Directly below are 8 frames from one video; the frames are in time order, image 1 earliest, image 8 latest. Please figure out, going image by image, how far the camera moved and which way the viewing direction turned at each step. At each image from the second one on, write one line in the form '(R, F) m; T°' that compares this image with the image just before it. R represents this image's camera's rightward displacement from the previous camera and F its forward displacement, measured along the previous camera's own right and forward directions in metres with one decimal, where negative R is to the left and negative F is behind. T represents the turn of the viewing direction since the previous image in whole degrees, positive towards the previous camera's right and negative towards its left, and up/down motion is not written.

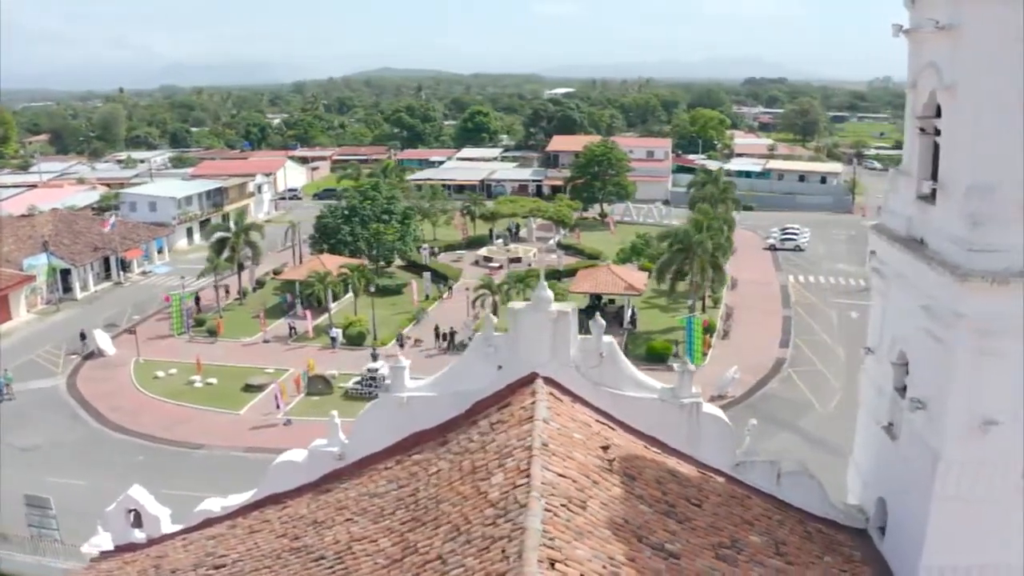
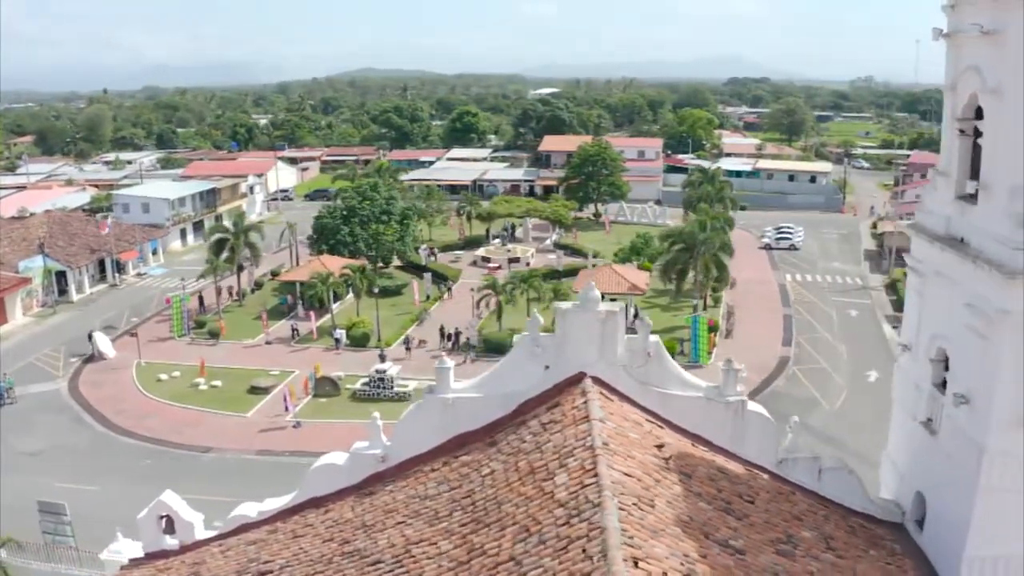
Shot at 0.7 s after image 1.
(-0.9, 0.0) m; +1°
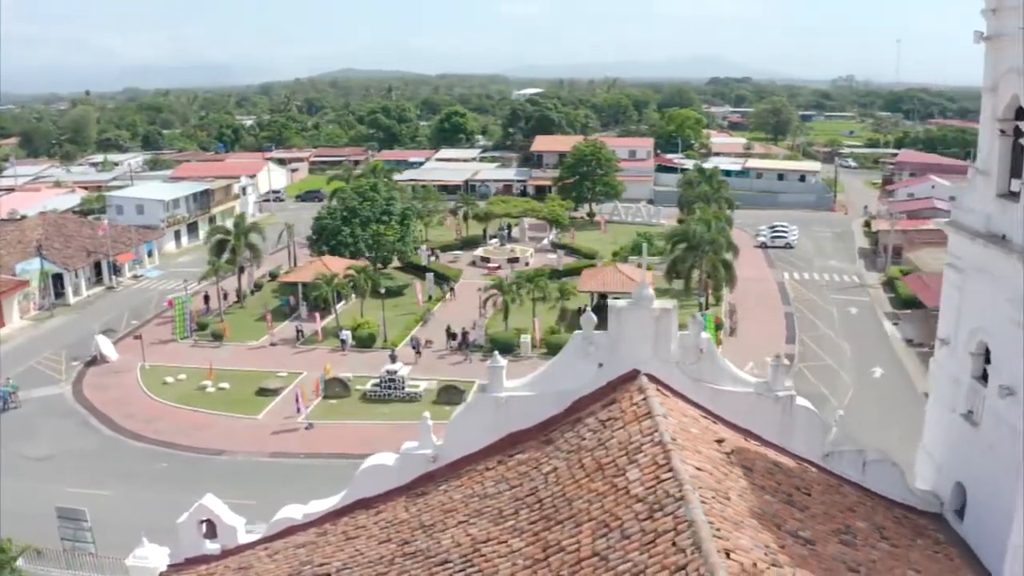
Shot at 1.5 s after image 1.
(-1.0, 0.0) m; +1°
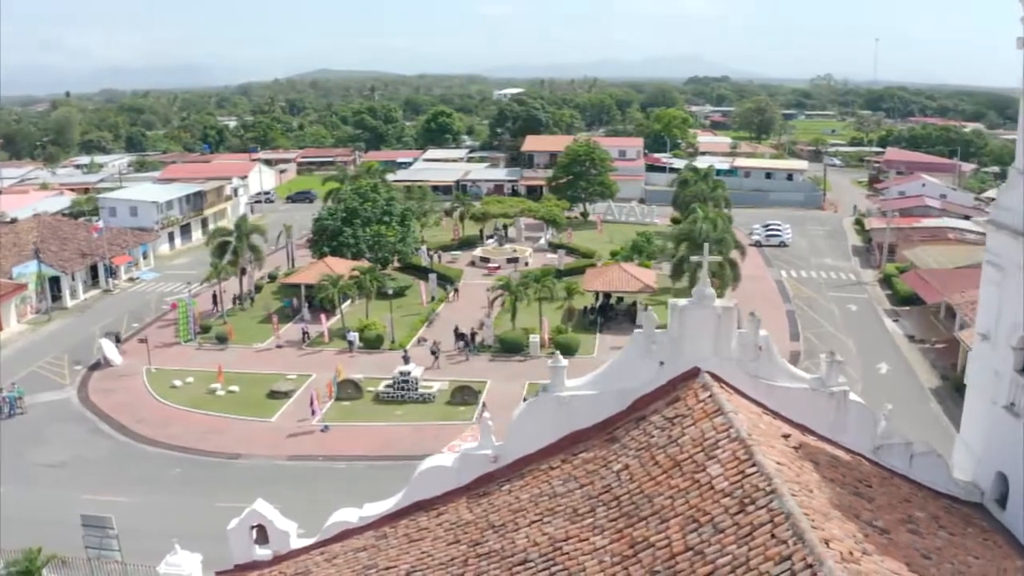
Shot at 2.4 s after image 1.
(-1.1, 0.0) m; +1°
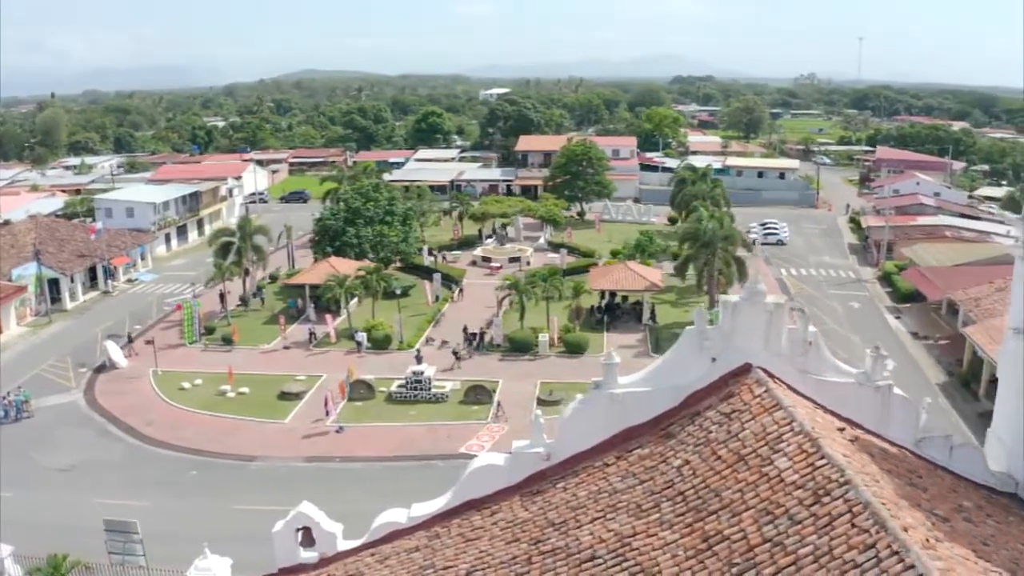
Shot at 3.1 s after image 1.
(-1.0, 0.0) m; +1°
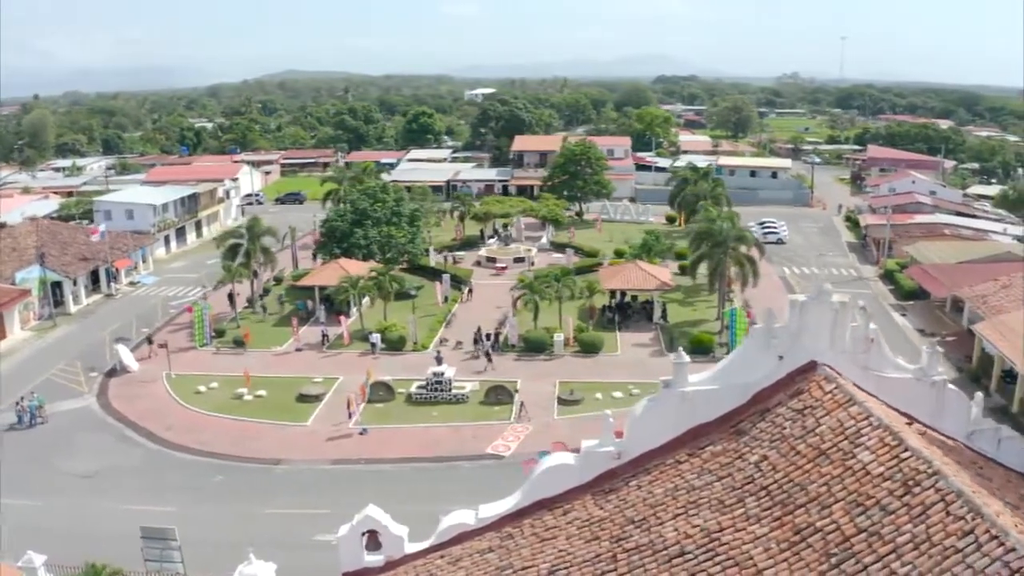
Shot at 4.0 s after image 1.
(-1.3, 0.0) m; +1°
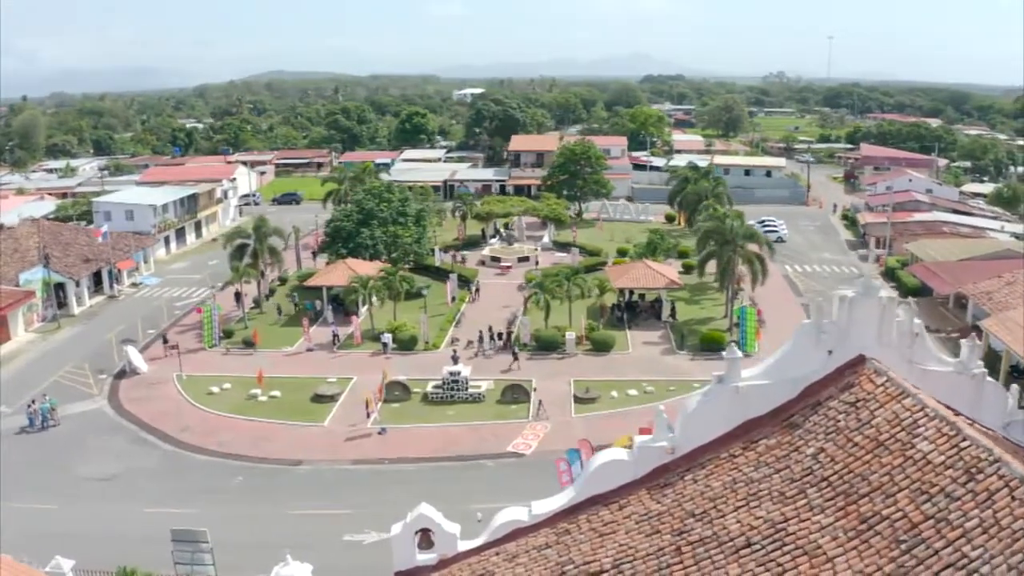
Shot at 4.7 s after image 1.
(-1.0, 0.0) m; +1°
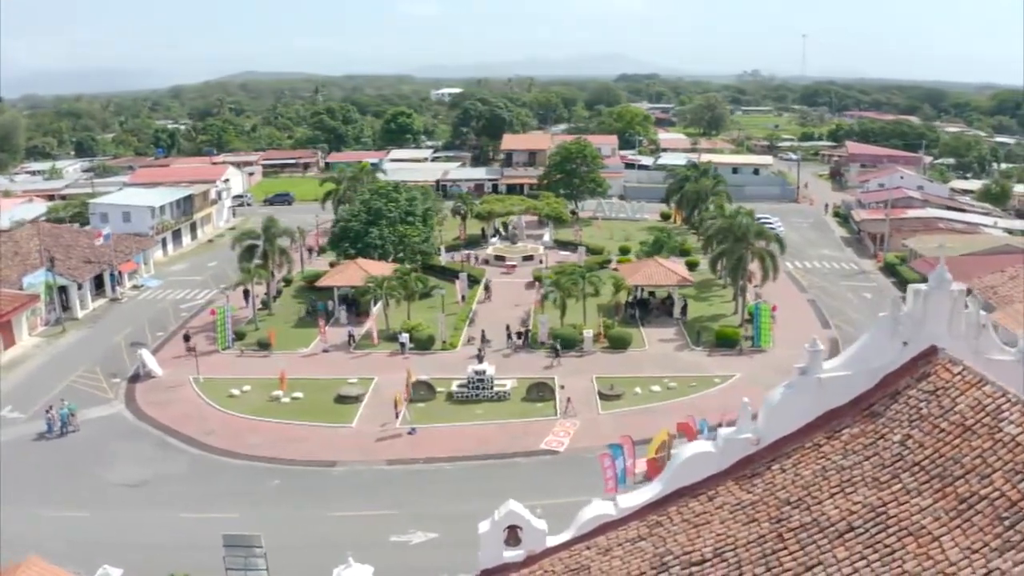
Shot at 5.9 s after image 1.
(-1.7, -0.1) m; +2°
